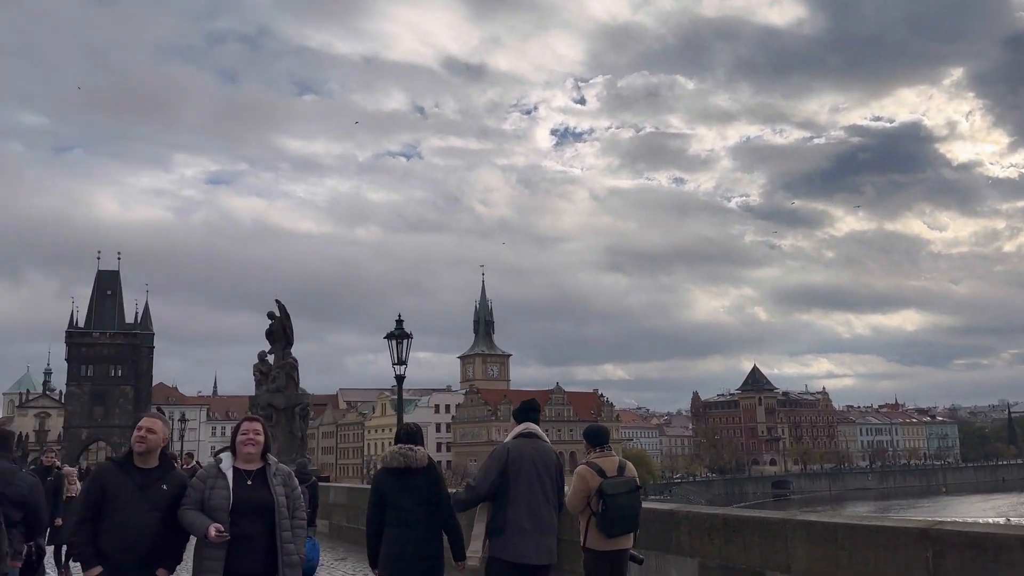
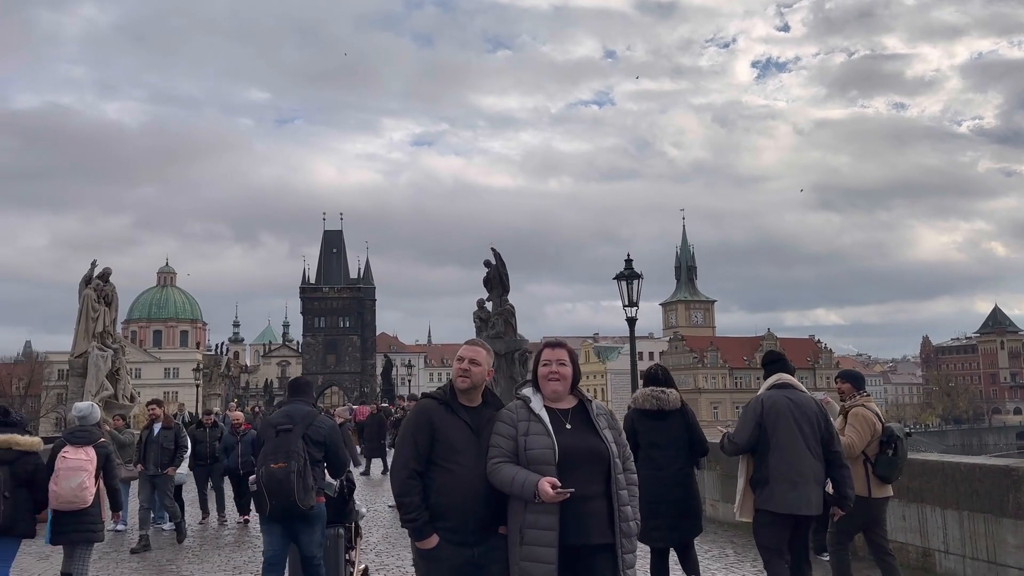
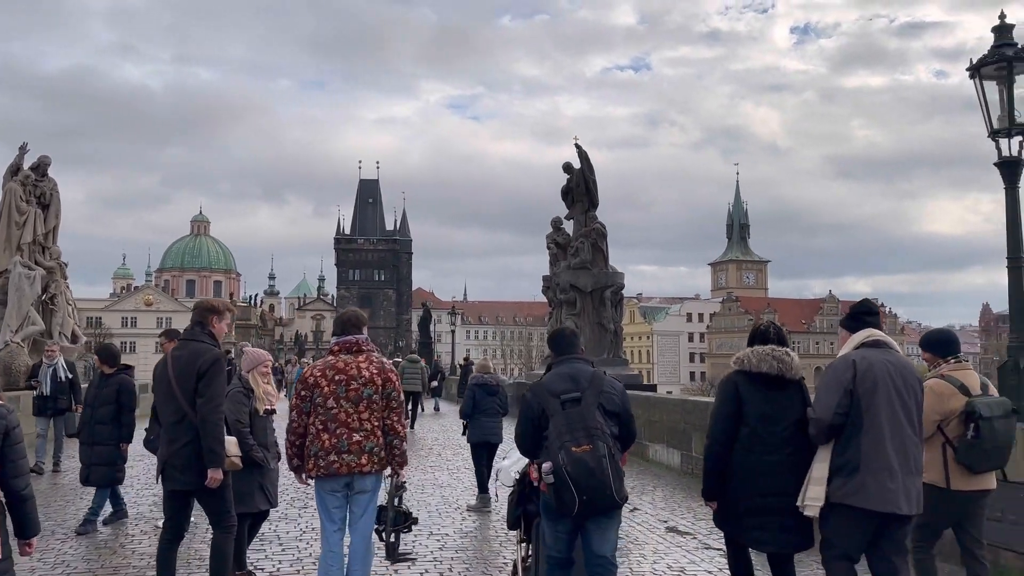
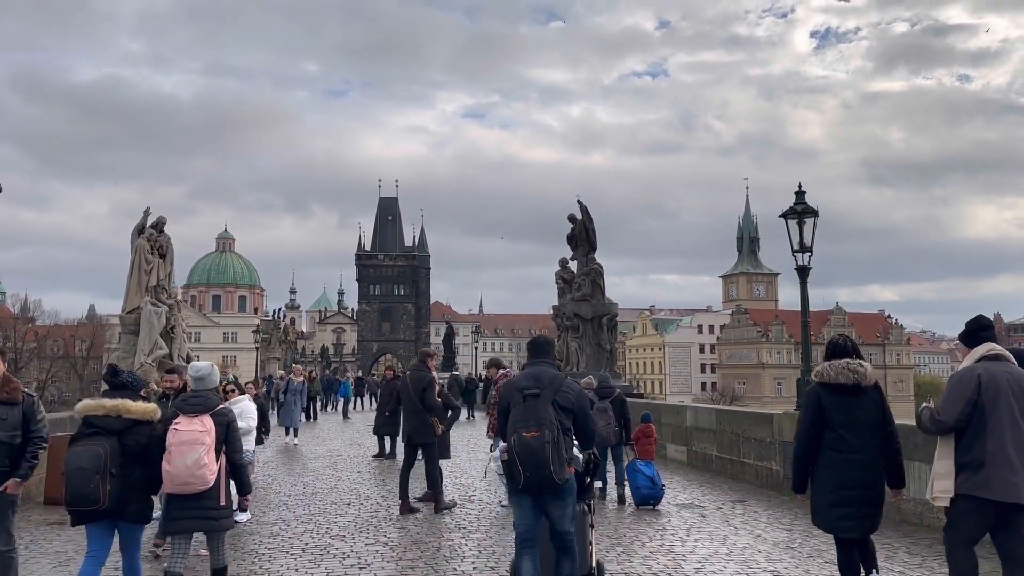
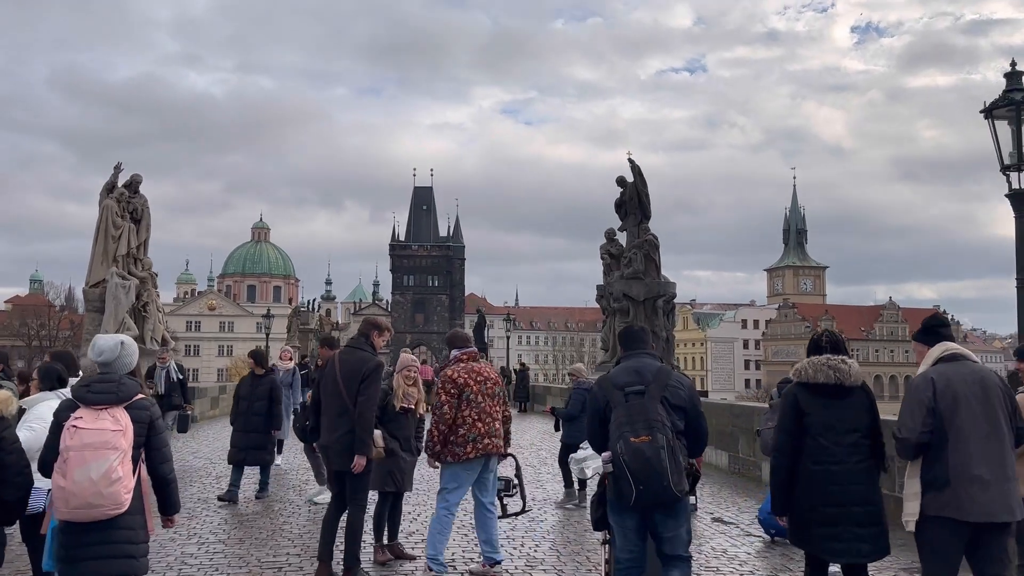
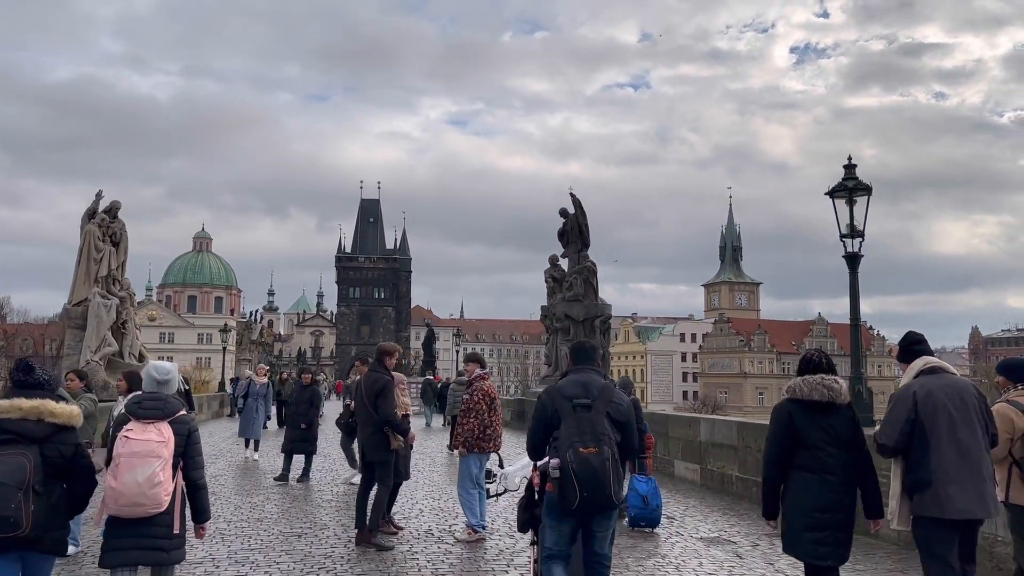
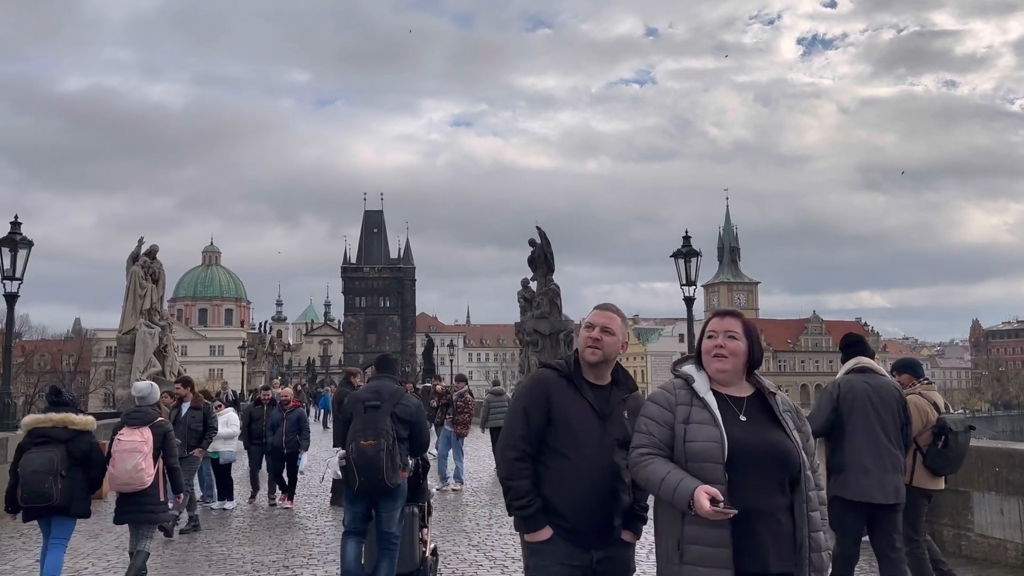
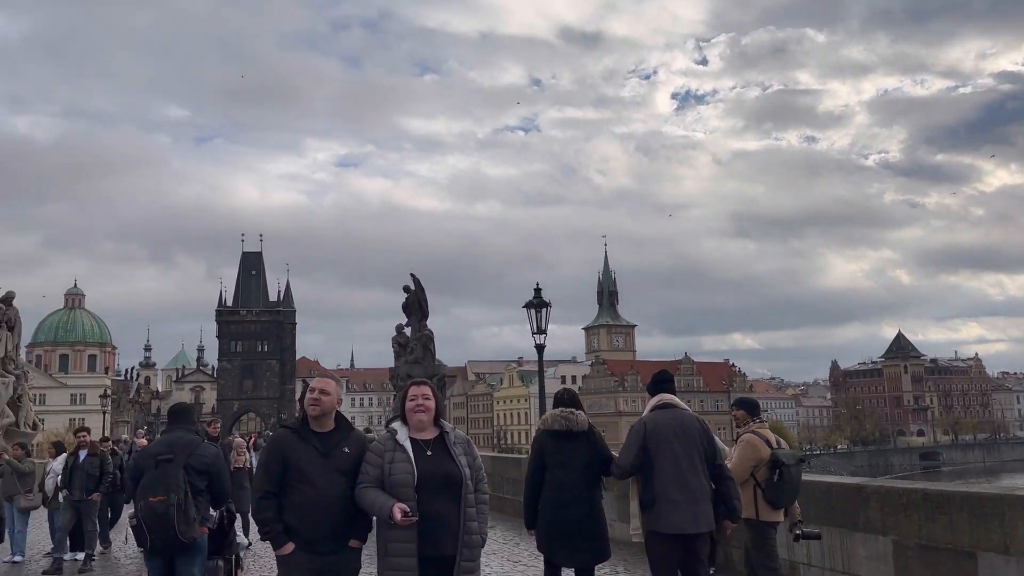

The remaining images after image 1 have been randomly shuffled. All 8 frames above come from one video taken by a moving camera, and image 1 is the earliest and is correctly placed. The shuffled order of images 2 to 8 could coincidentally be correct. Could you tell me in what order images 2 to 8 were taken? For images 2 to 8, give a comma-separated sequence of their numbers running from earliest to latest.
8, 2, 7, 4, 6, 5, 3
